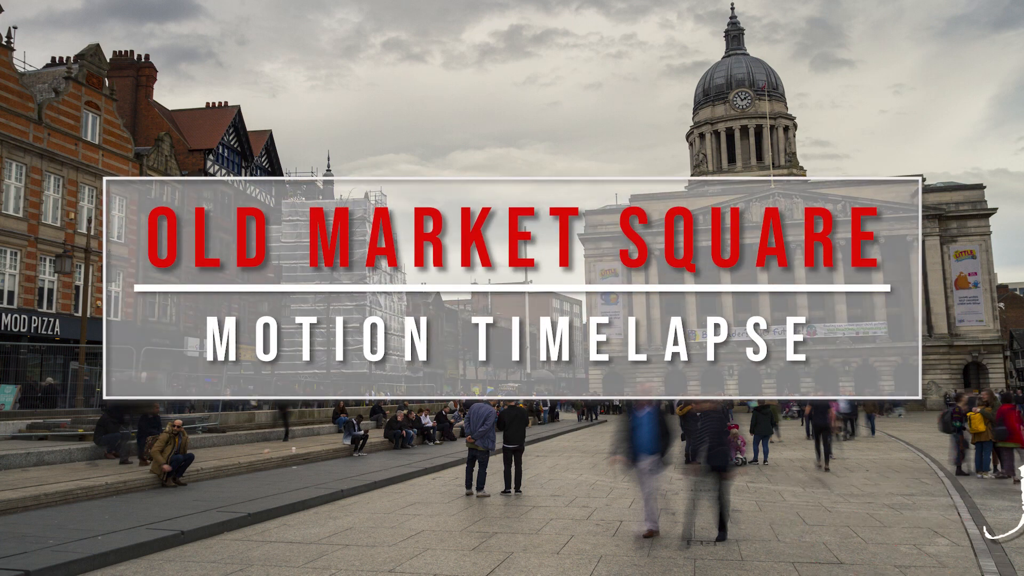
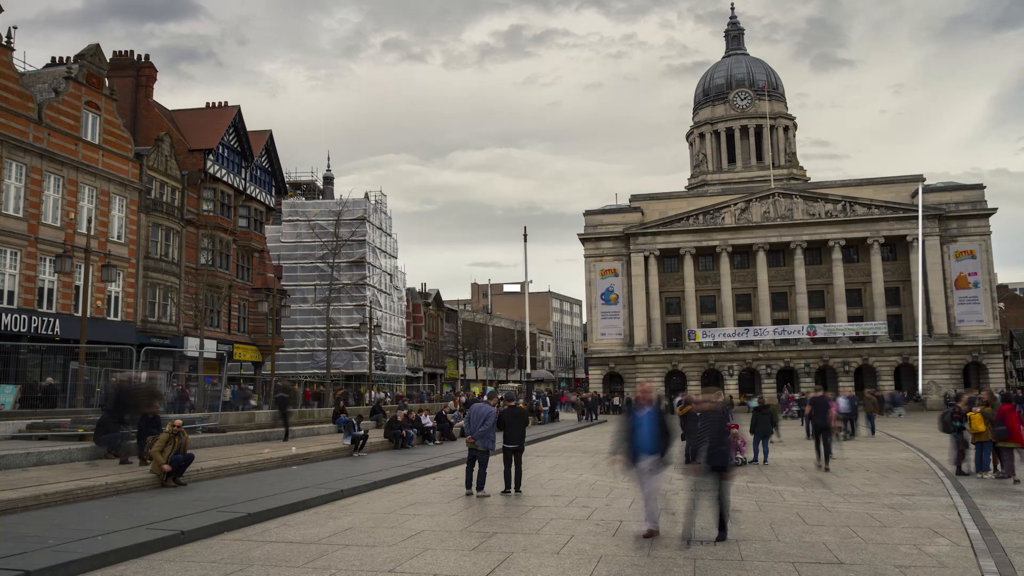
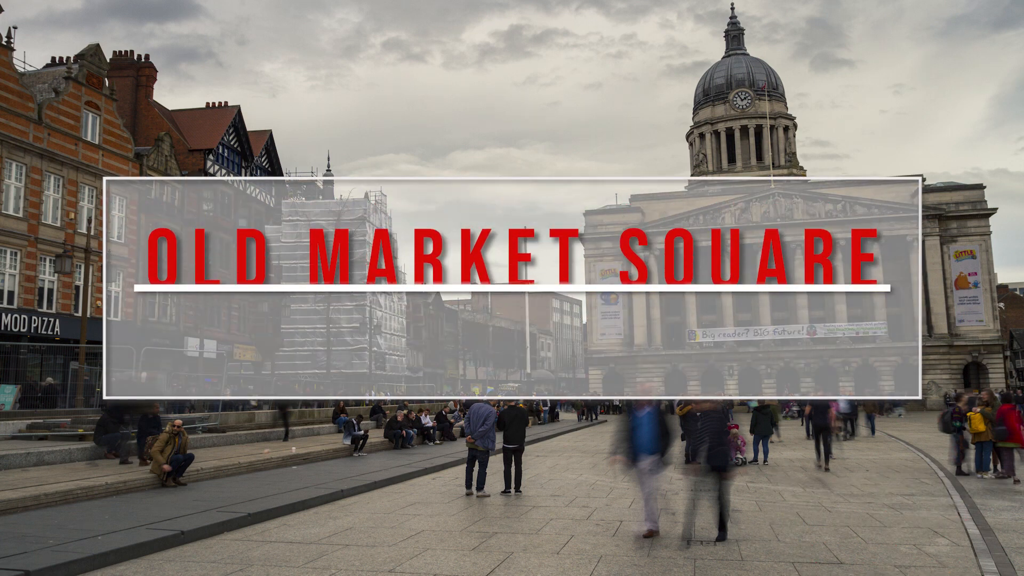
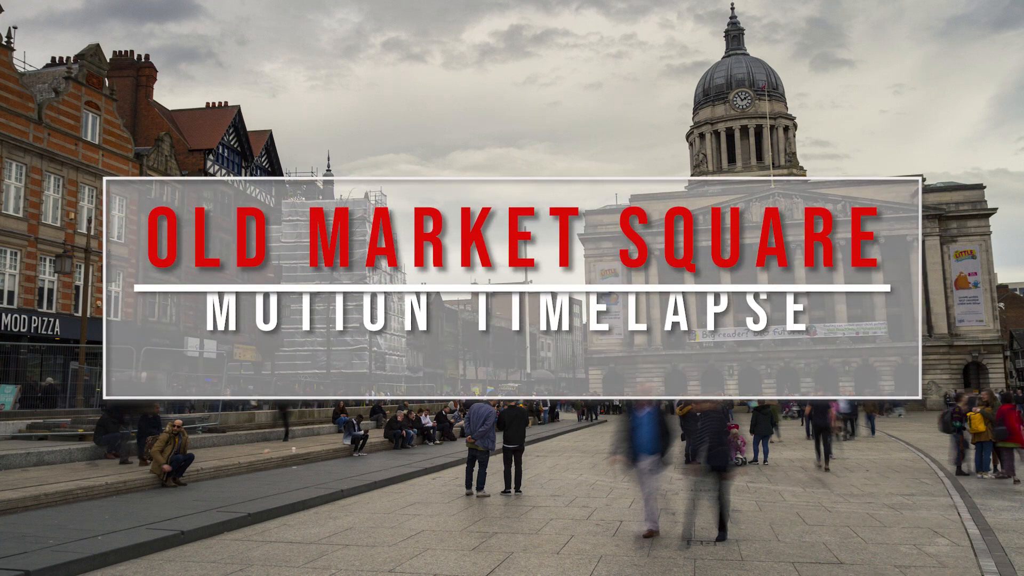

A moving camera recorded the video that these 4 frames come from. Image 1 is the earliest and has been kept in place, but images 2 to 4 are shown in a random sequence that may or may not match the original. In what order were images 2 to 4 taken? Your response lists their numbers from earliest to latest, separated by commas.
4, 3, 2
